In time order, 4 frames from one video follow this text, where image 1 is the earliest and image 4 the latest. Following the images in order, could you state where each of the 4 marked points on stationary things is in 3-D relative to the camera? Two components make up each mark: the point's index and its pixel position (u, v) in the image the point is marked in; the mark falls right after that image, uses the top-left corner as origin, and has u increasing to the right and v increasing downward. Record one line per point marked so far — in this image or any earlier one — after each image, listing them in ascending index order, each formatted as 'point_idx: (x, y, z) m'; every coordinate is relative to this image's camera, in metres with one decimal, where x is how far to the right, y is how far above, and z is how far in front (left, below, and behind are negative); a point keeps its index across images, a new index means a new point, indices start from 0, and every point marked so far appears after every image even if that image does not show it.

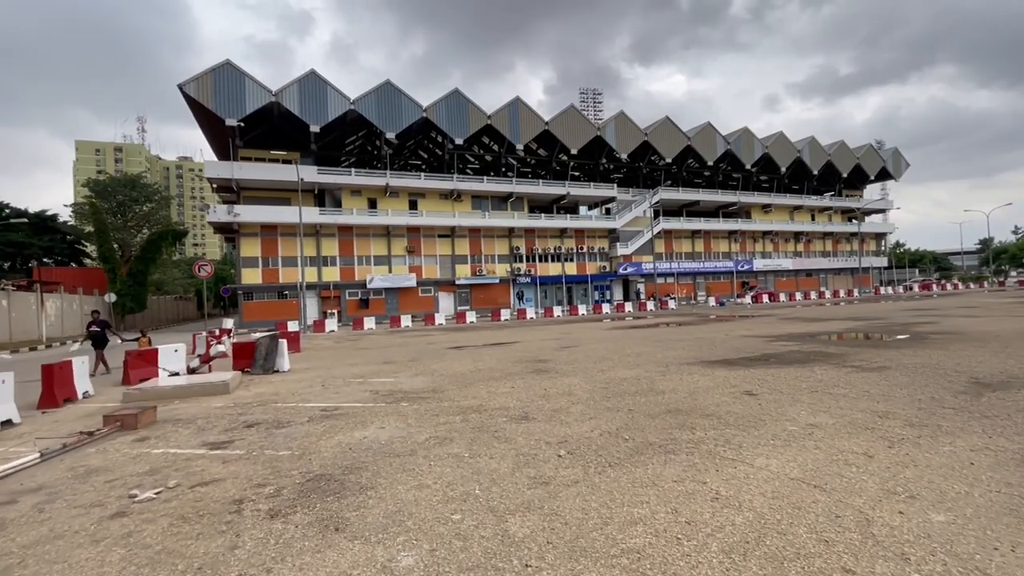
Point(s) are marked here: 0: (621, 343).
0: (+3.7, -1.9, +16.5) m
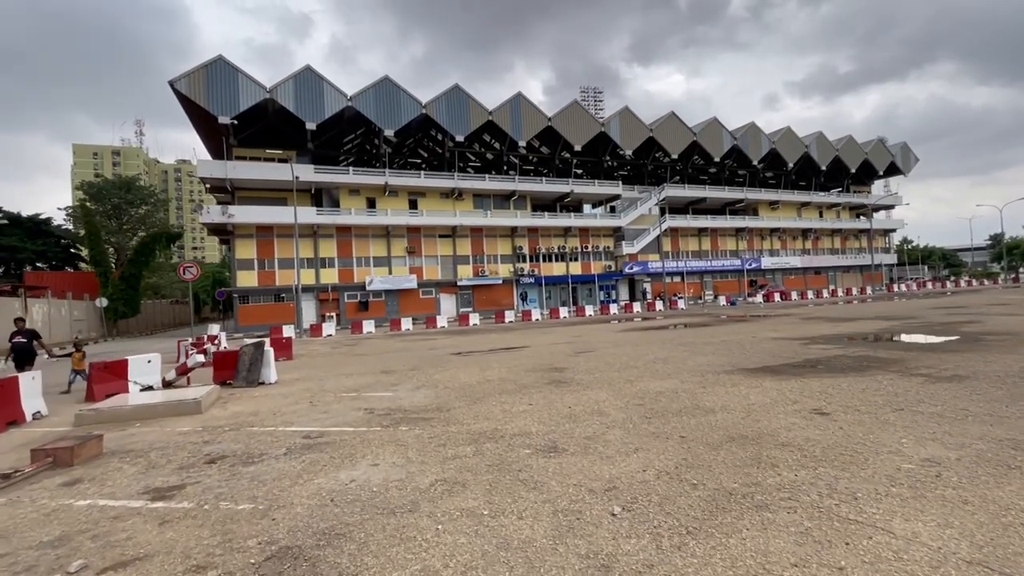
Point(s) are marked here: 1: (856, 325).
0: (+4.1, -1.9, +15.2) m
1: (+13.8, -1.5, +19.2) m
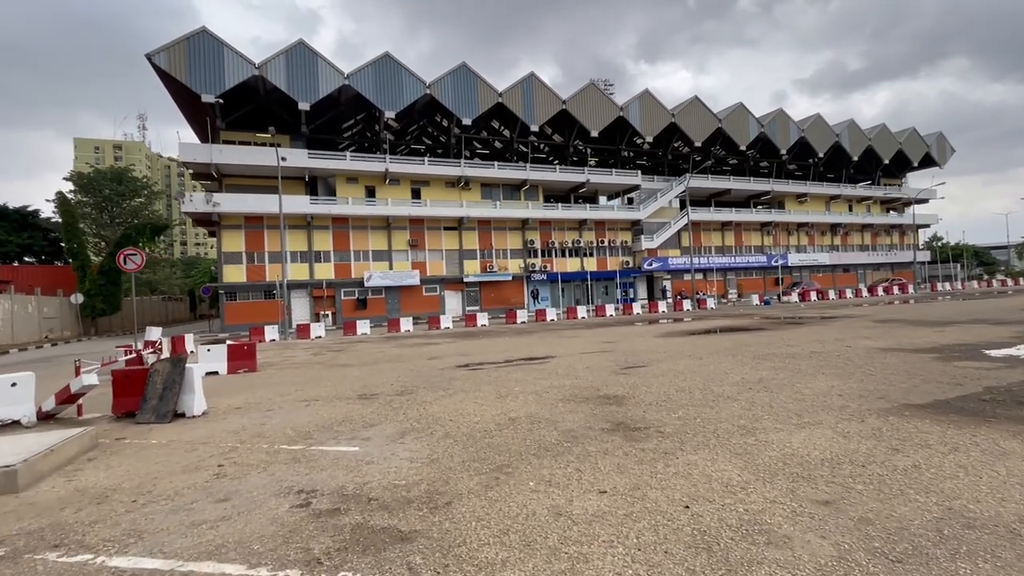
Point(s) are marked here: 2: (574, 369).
0: (+4.7, -1.8, +11.3) m
1: (+14.5, -1.4, +15.3) m
2: (+1.5, -1.9, +11.6) m
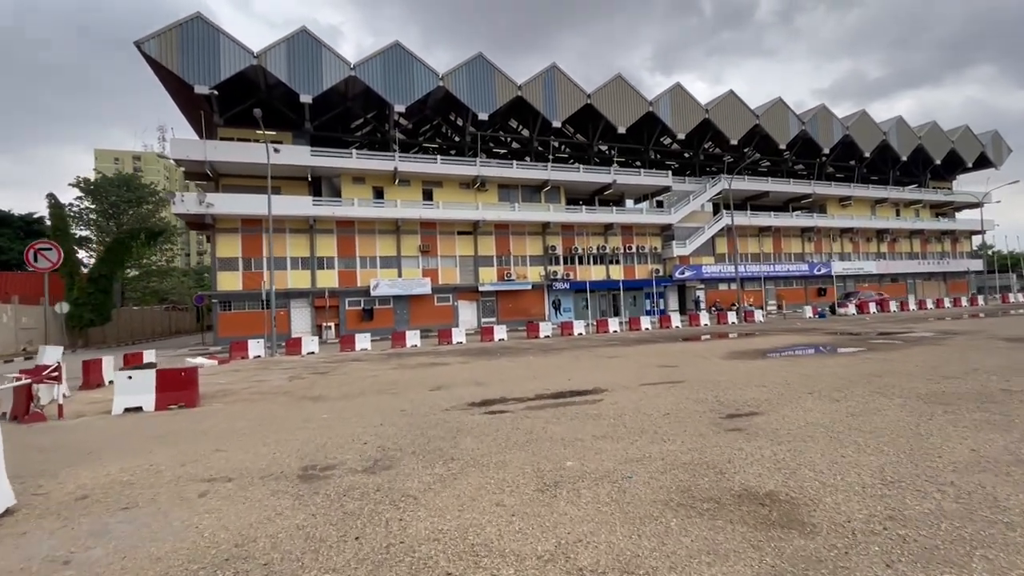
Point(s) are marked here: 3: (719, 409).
0: (+5.3, -1.8, +7.1) m
1: (+15.2, -1.6, +10.8) m
2: (+2.1, -2.0, +7.5) m
3: (+3.4, -2.0, +8.0) m
